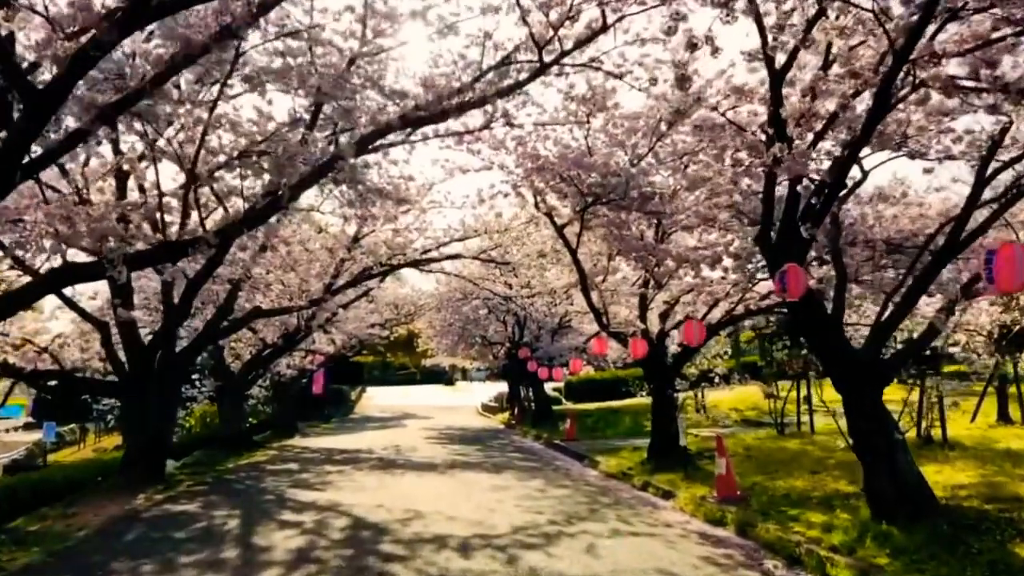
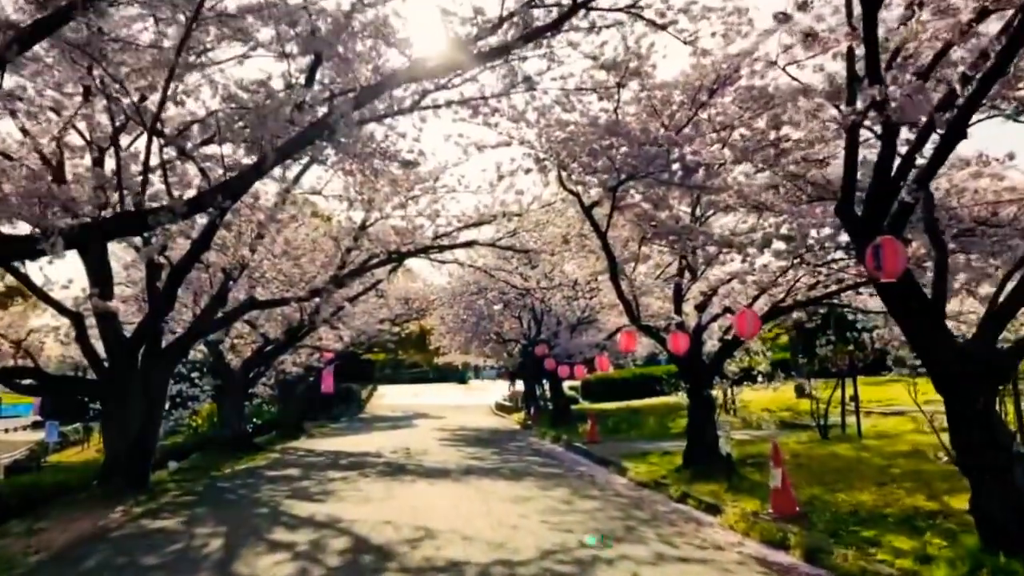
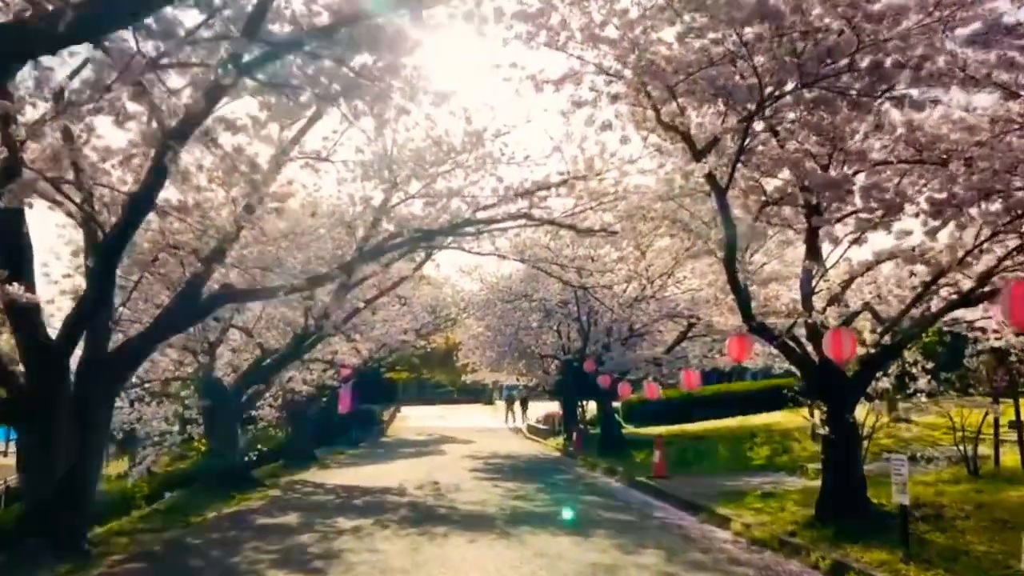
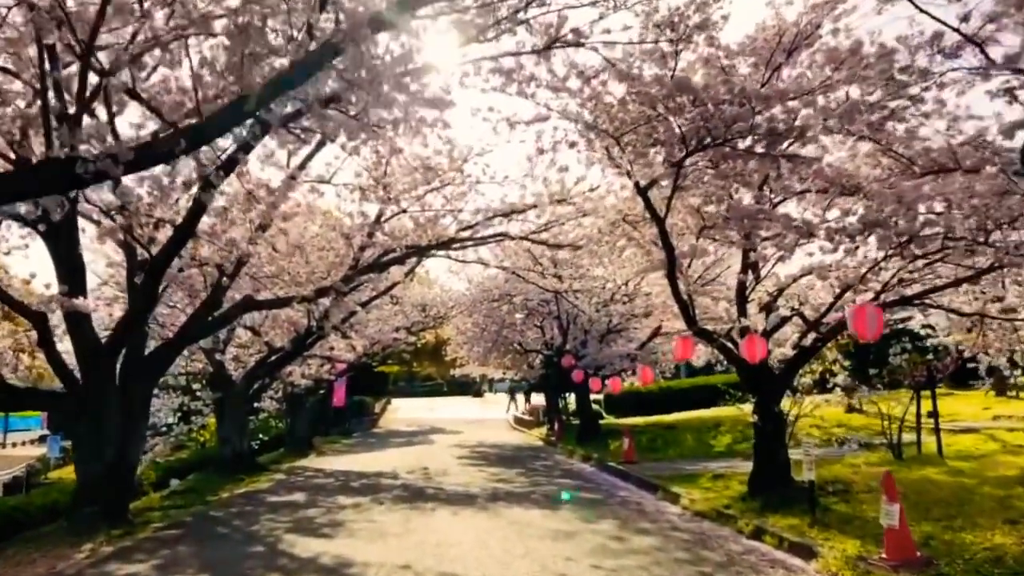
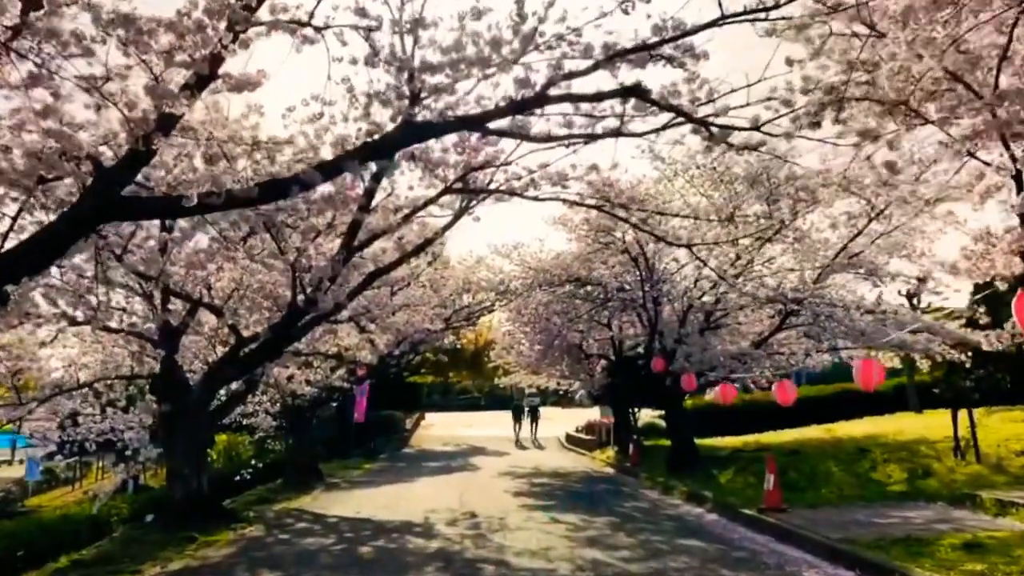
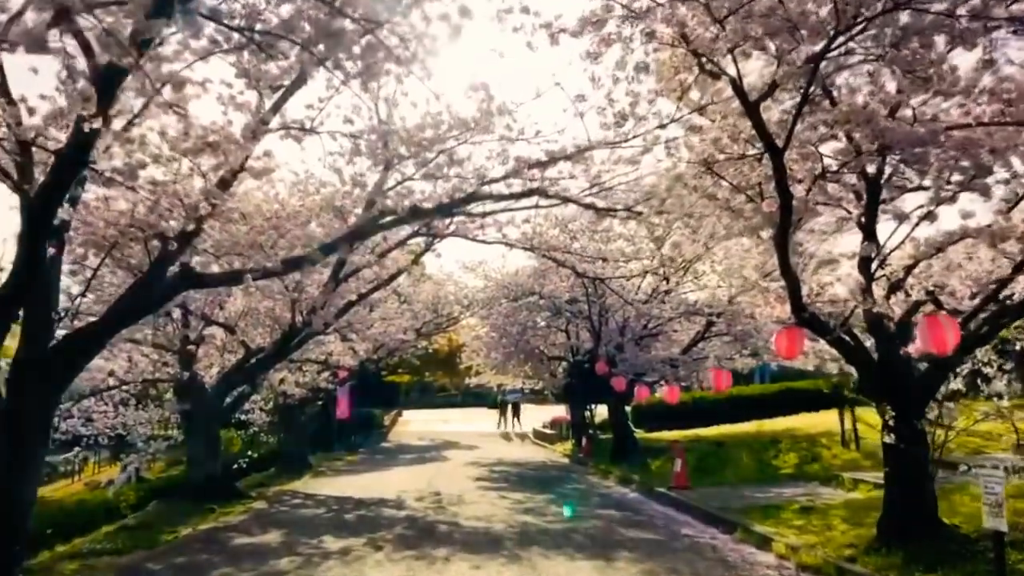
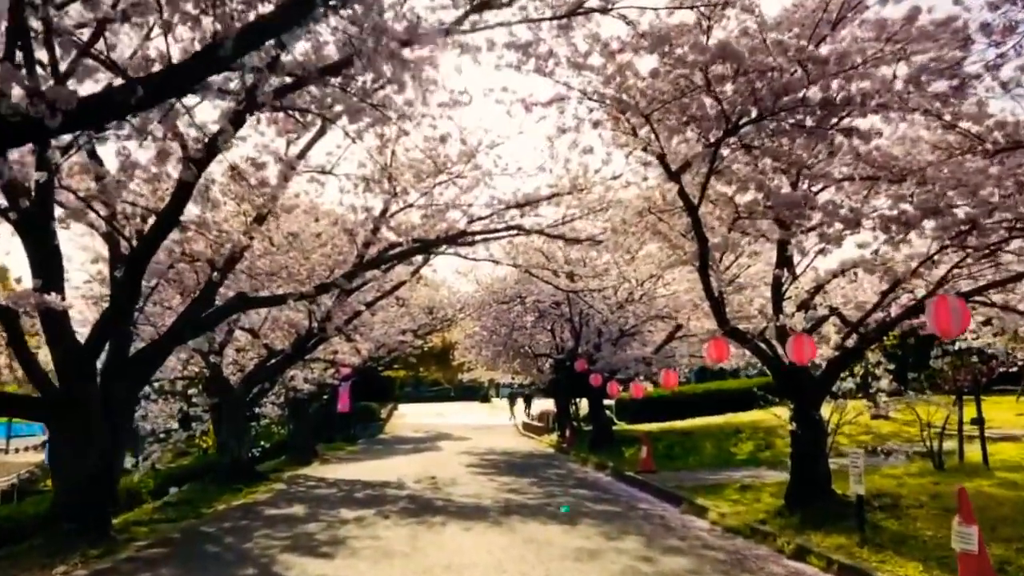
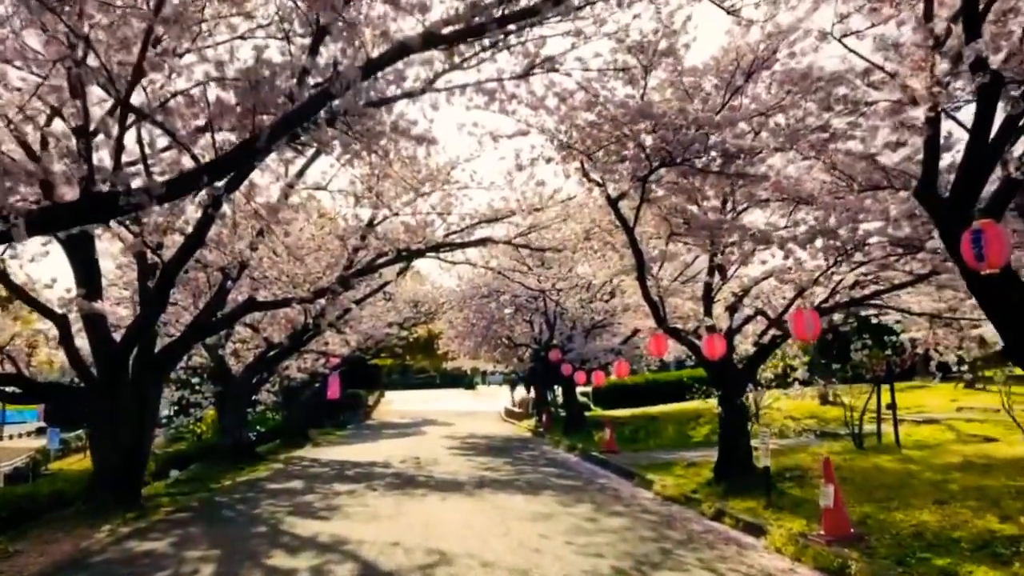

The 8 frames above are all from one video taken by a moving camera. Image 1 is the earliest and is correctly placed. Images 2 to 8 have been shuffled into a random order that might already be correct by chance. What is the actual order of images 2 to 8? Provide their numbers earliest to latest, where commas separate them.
2, 8, 4, 7, 3, 6, 5
